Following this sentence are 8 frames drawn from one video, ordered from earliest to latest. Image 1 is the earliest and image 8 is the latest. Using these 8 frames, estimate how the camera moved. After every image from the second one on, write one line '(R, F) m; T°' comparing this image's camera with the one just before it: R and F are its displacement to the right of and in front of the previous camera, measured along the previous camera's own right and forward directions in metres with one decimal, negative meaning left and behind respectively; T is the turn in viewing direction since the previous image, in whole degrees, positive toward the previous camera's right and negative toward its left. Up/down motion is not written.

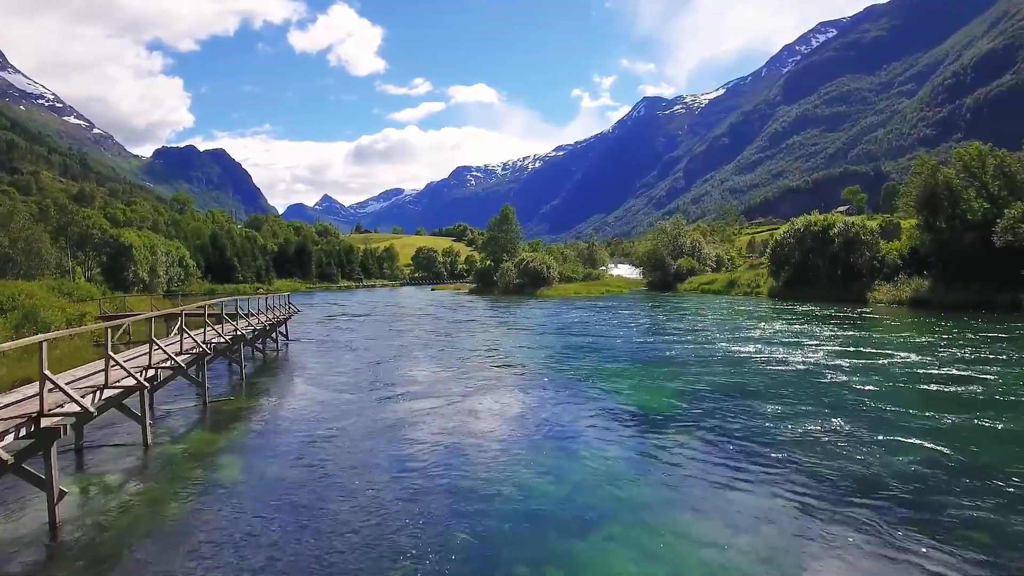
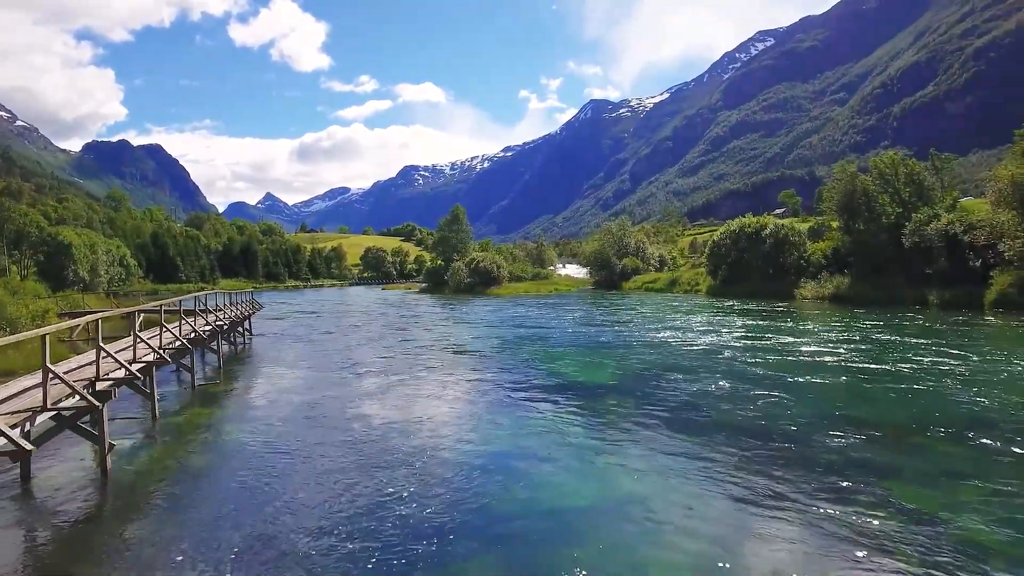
(-0.4, -3.1) m; +5°
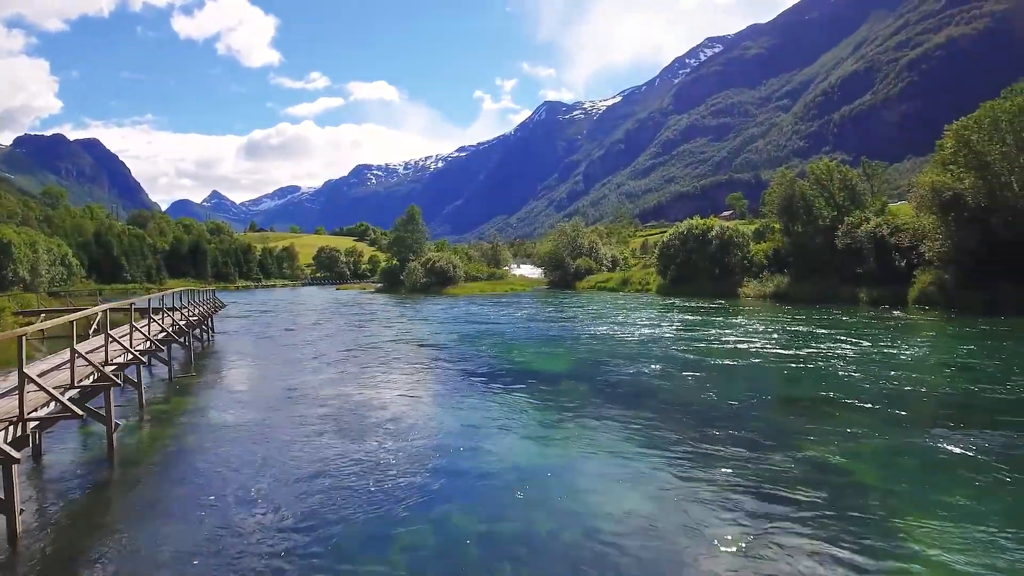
(-0.4, -2.0) m; +4°
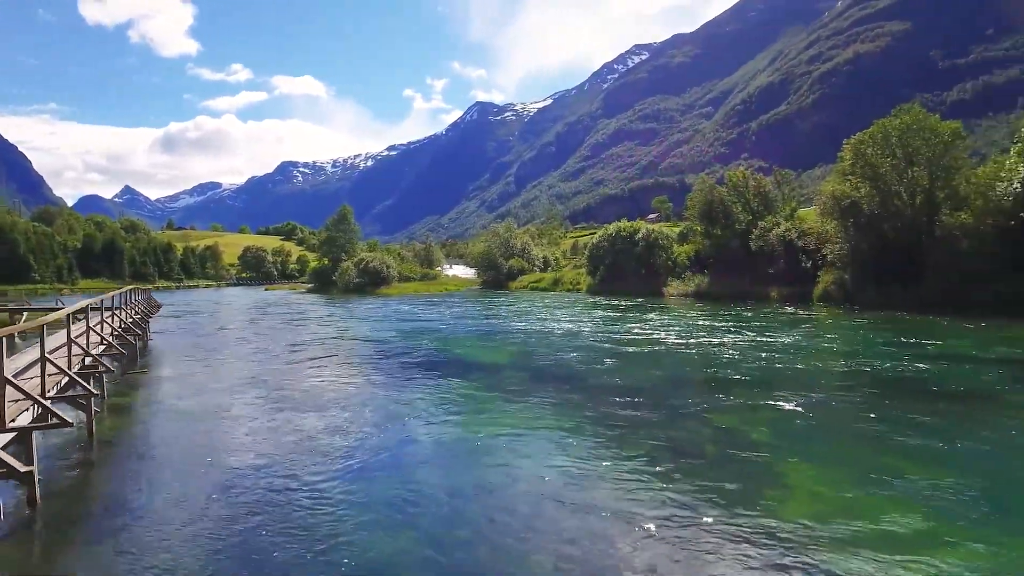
(-0.6, -2.2) m; +6°
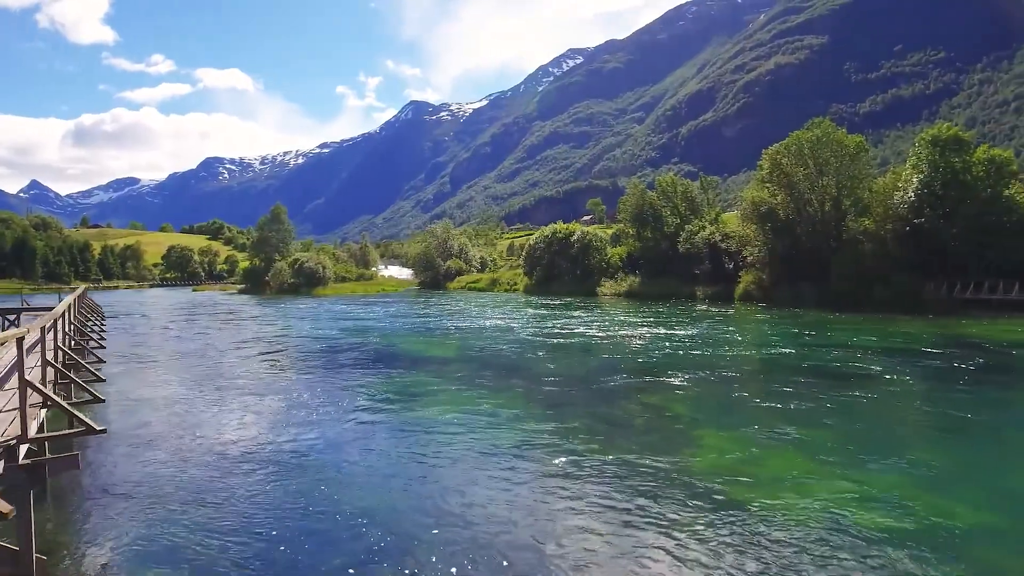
(-0.5, -2.0) m; +6°
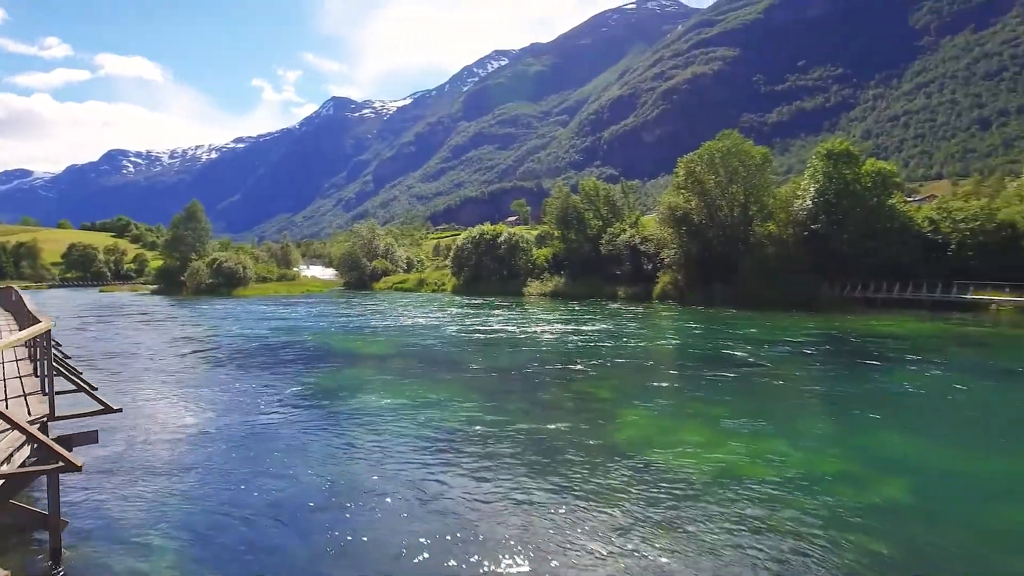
(-0.5, -1.9) m; +7°
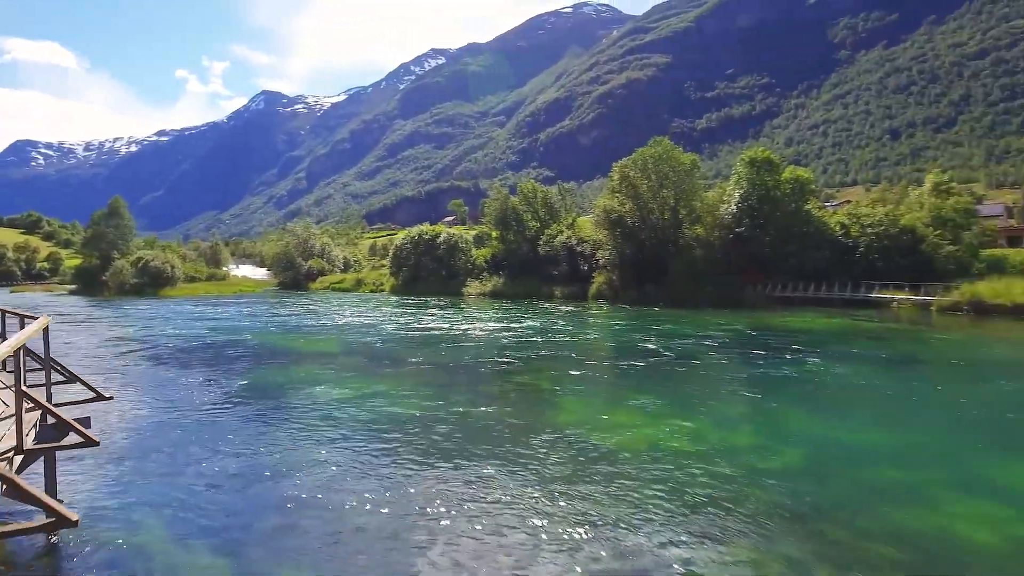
(-0.3, -1.4) m; +6°
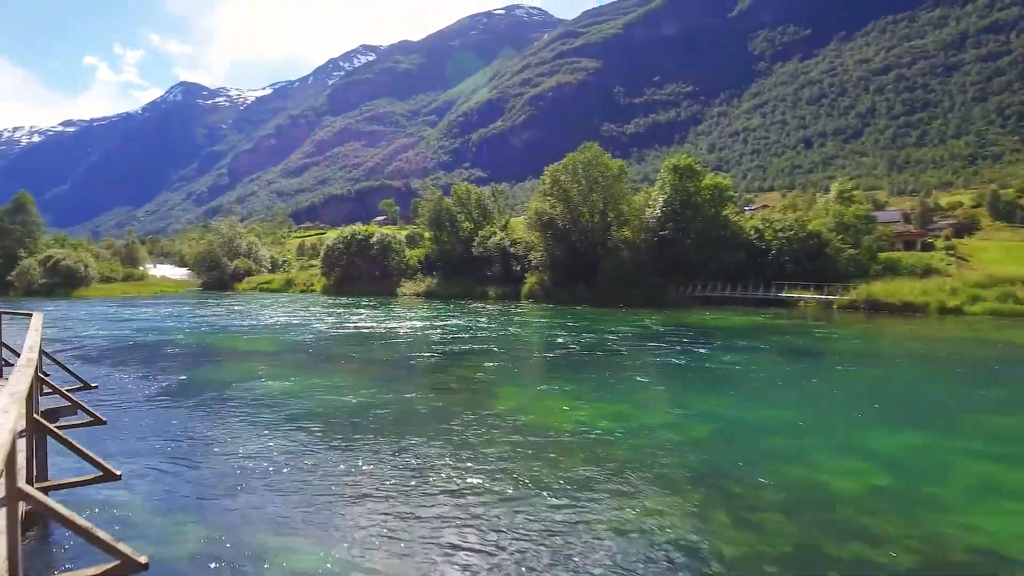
(-0.3, -1.6) m; +6°
